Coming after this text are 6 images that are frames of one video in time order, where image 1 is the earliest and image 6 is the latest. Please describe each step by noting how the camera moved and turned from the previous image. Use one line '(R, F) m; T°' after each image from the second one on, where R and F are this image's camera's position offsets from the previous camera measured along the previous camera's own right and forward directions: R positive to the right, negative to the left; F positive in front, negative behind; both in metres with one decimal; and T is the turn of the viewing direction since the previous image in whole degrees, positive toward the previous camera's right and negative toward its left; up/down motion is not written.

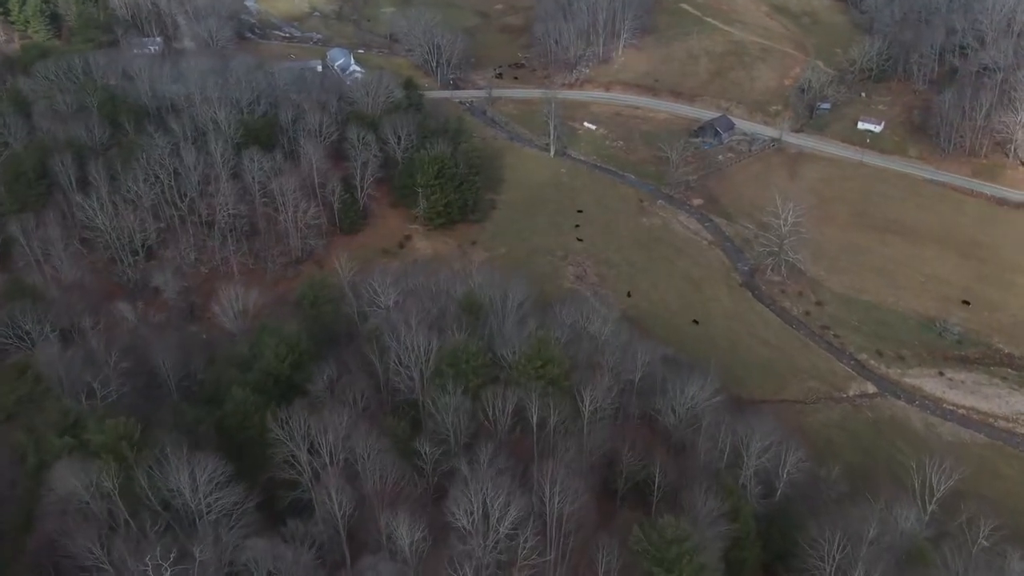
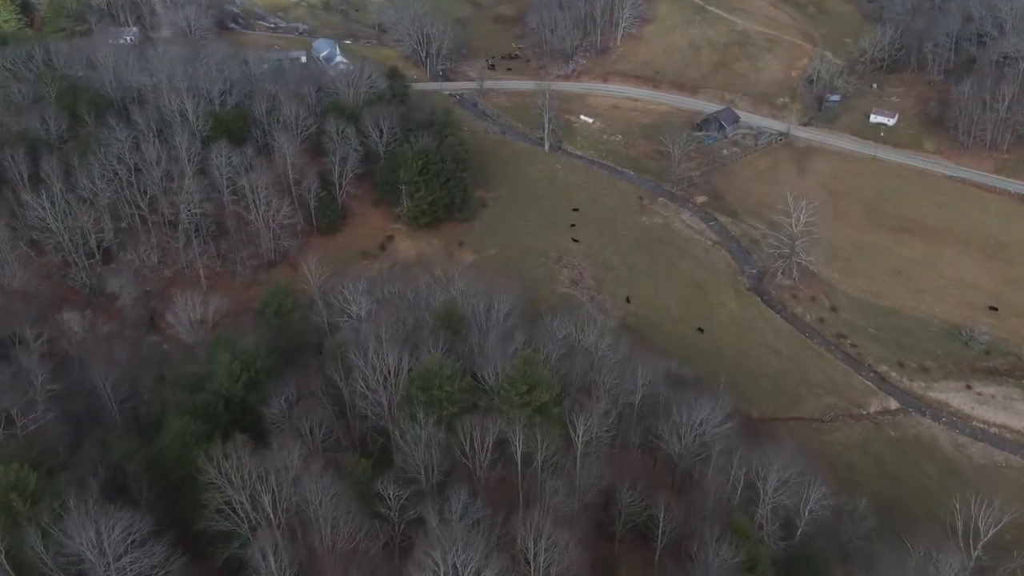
(+0.8, +6.1) m; 0°
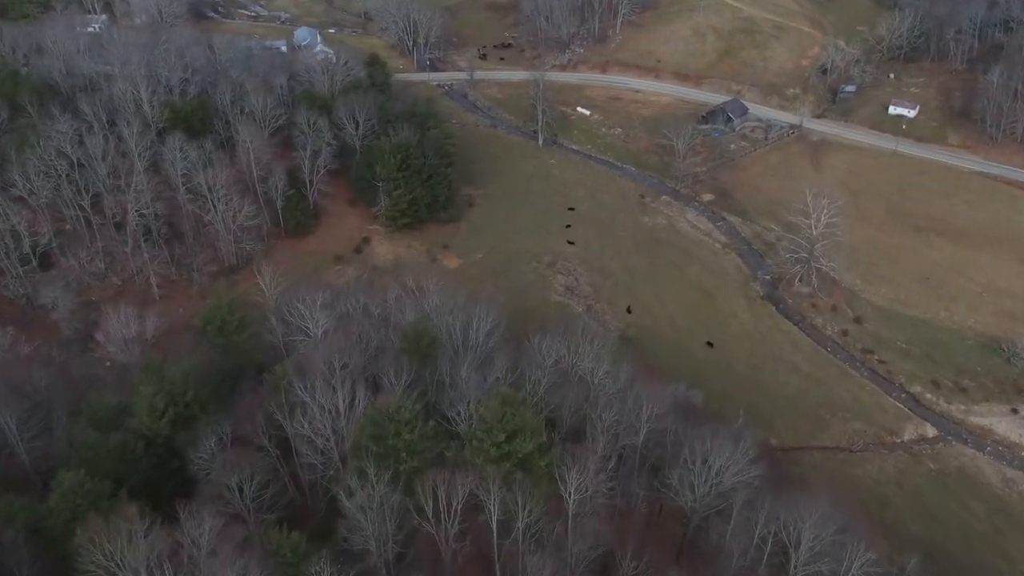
(+0.9, +7.5) m; 0°
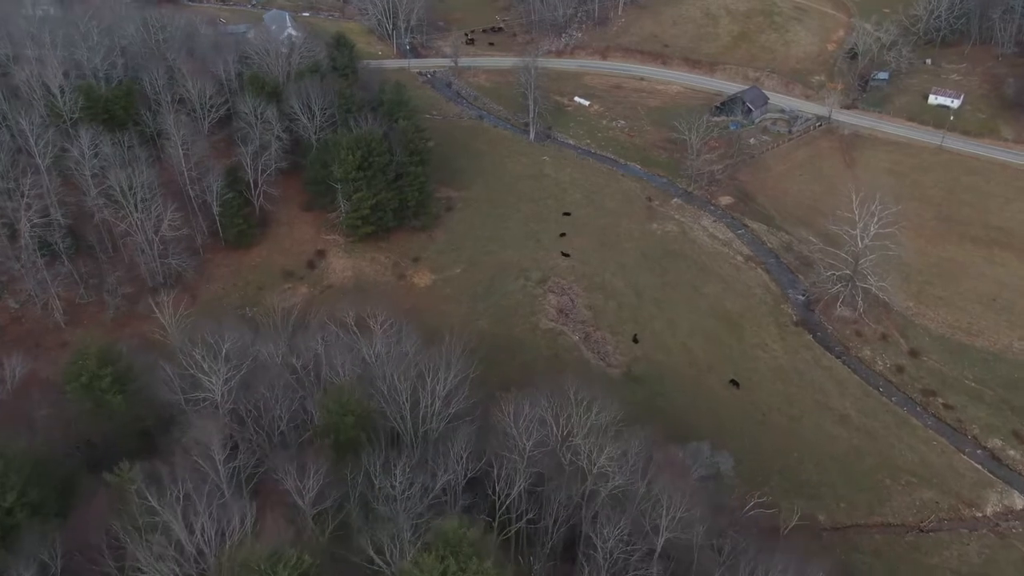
(+1.3, +11.8) m; 0°
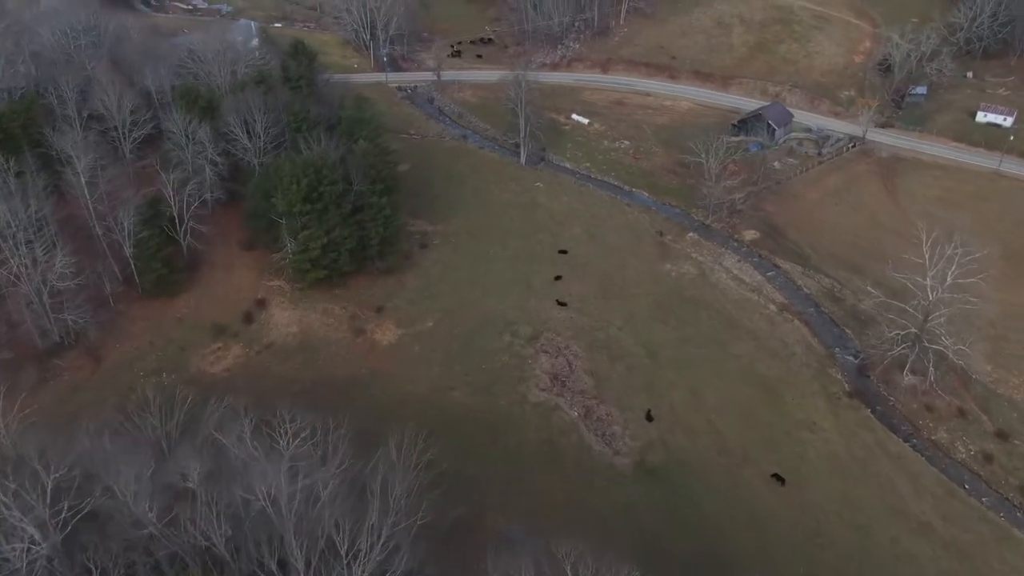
(+0.9, +11.3) m; 0°
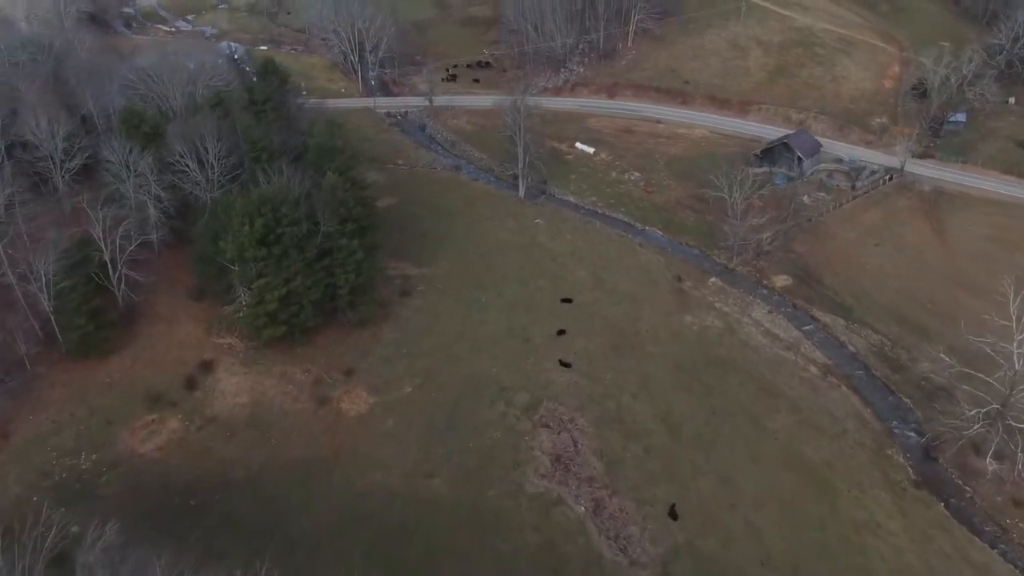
(+0.4, +7.9) m; 0°
